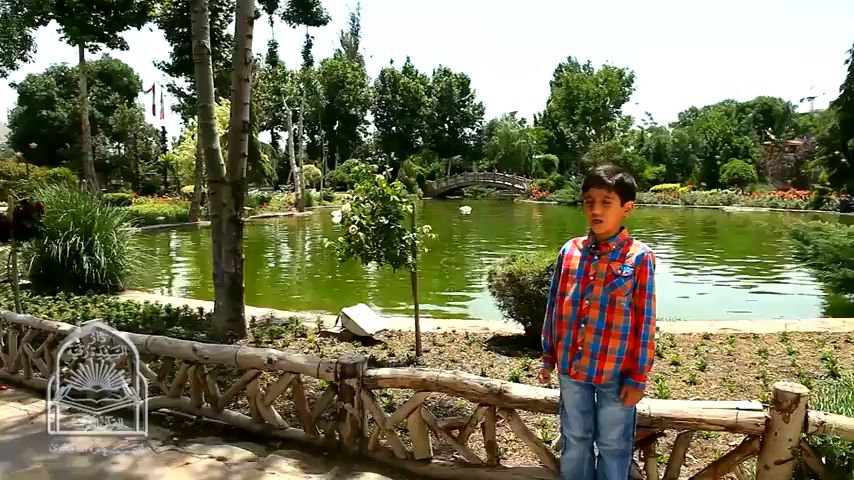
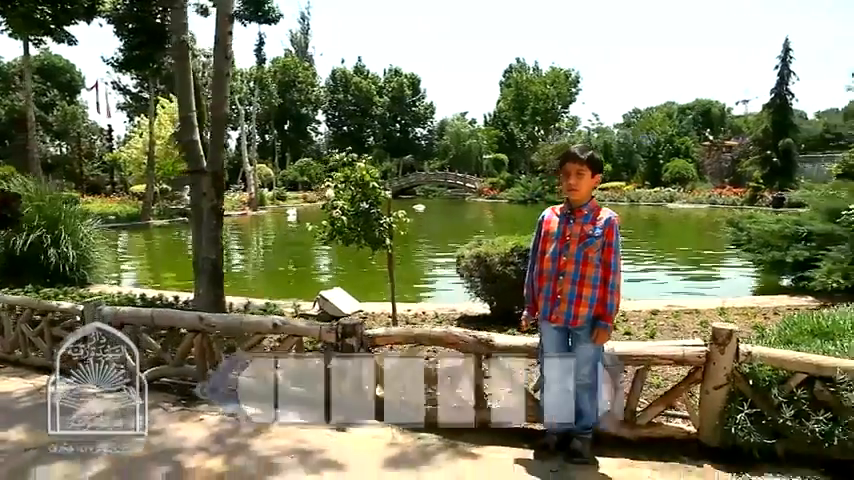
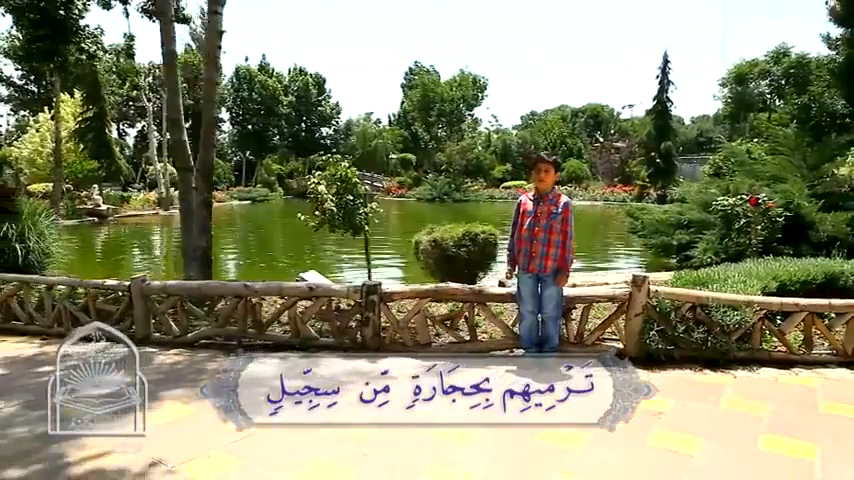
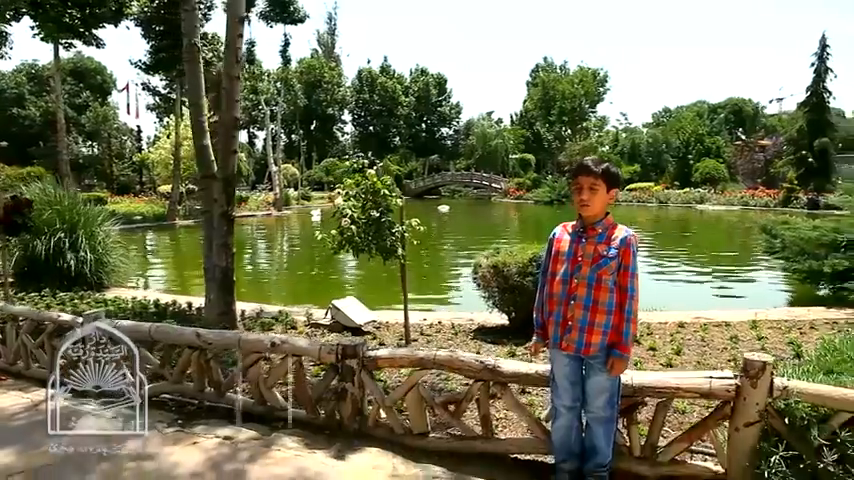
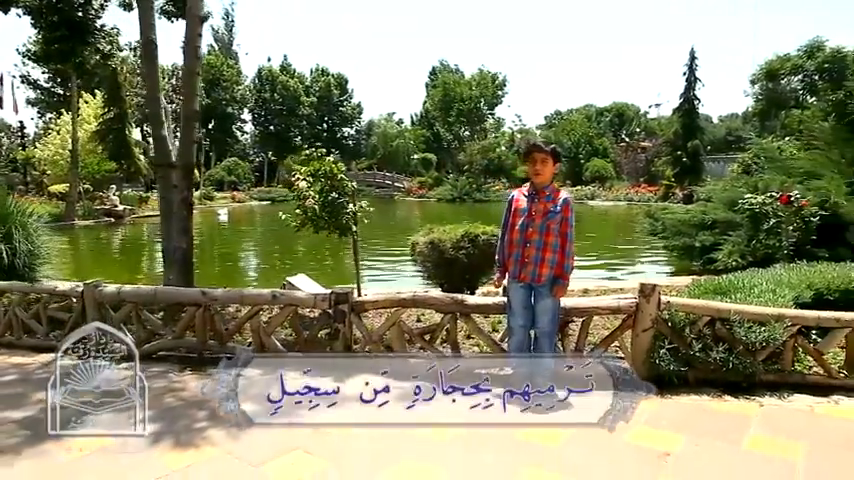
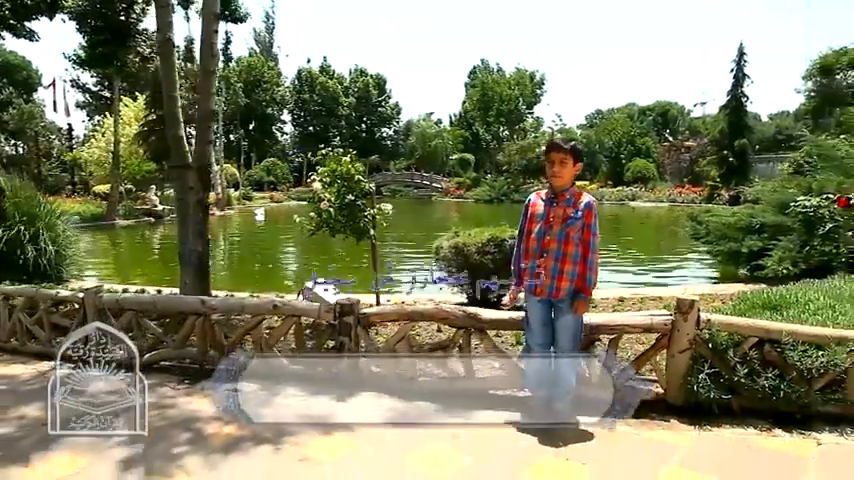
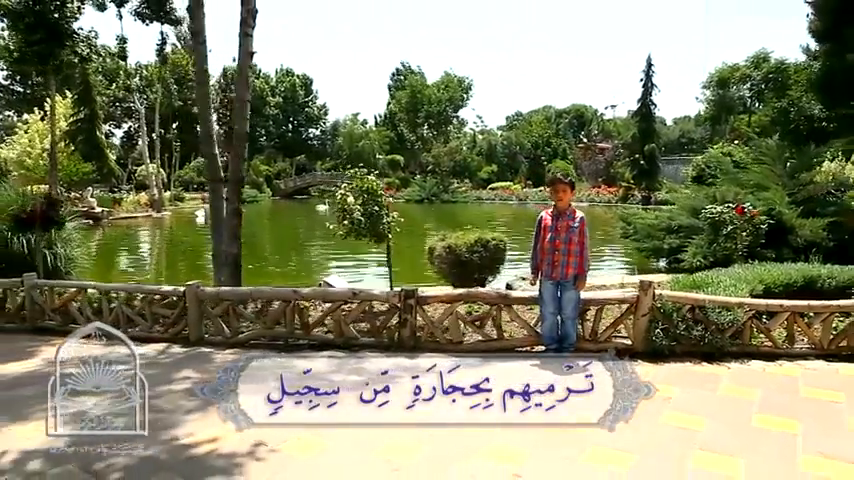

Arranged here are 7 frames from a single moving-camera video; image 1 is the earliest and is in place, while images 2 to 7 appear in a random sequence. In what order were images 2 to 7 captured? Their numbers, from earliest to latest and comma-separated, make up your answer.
4, 2, 6, 5, 3, 7
